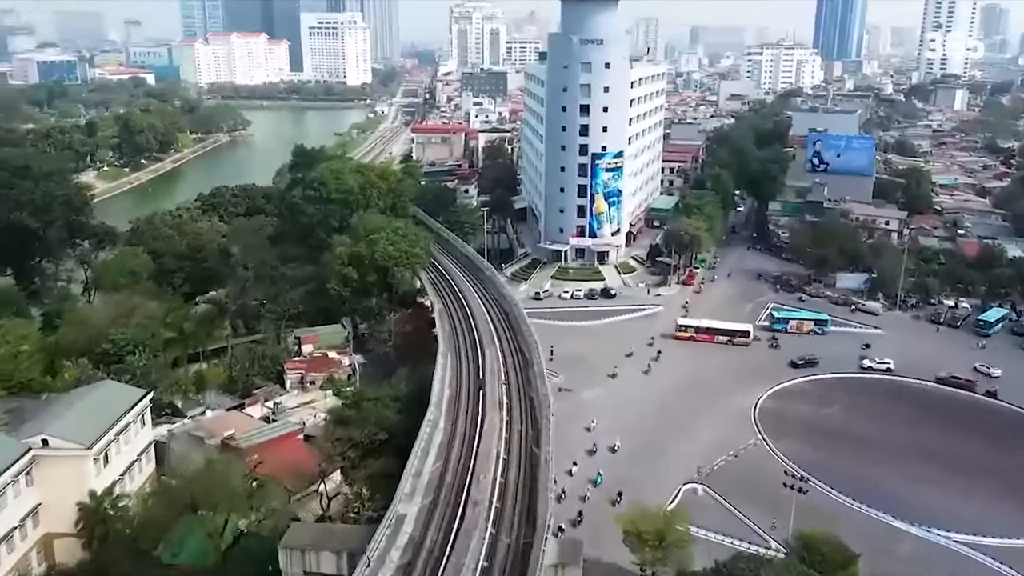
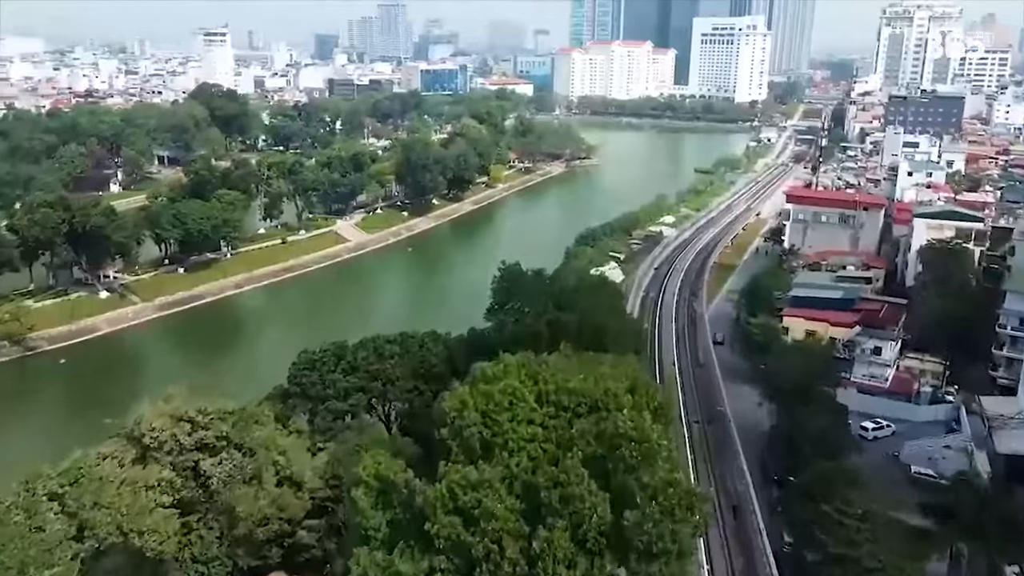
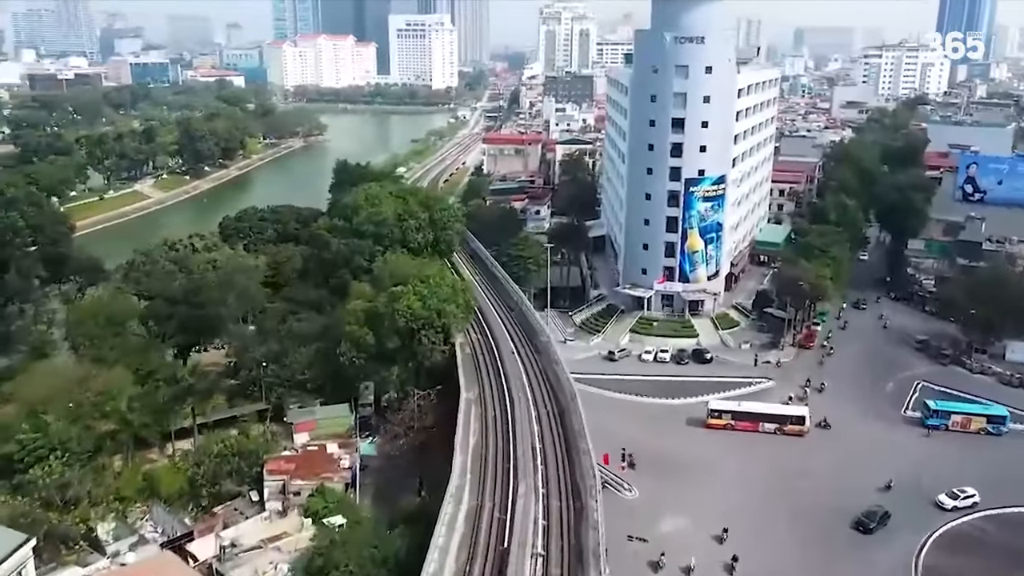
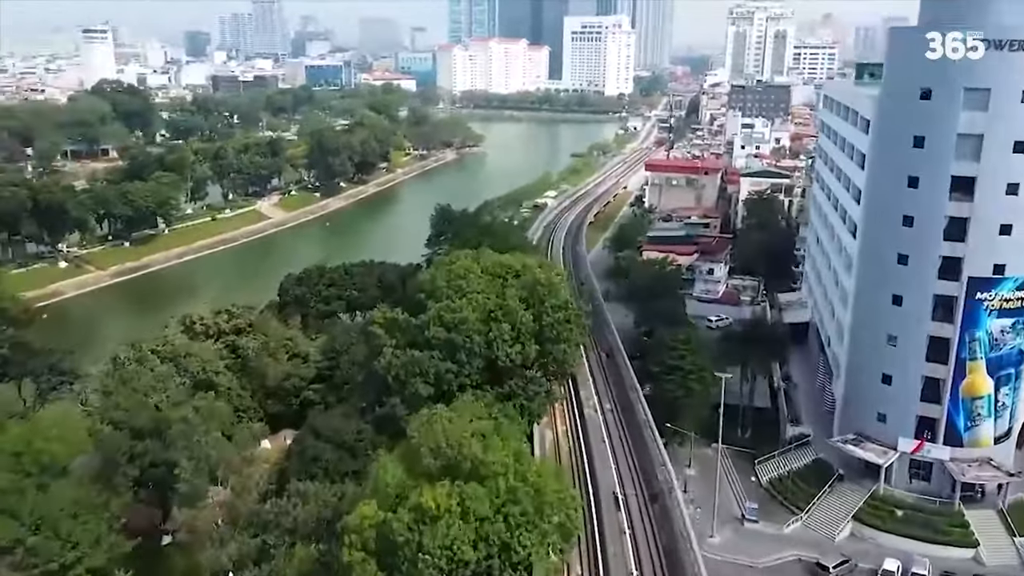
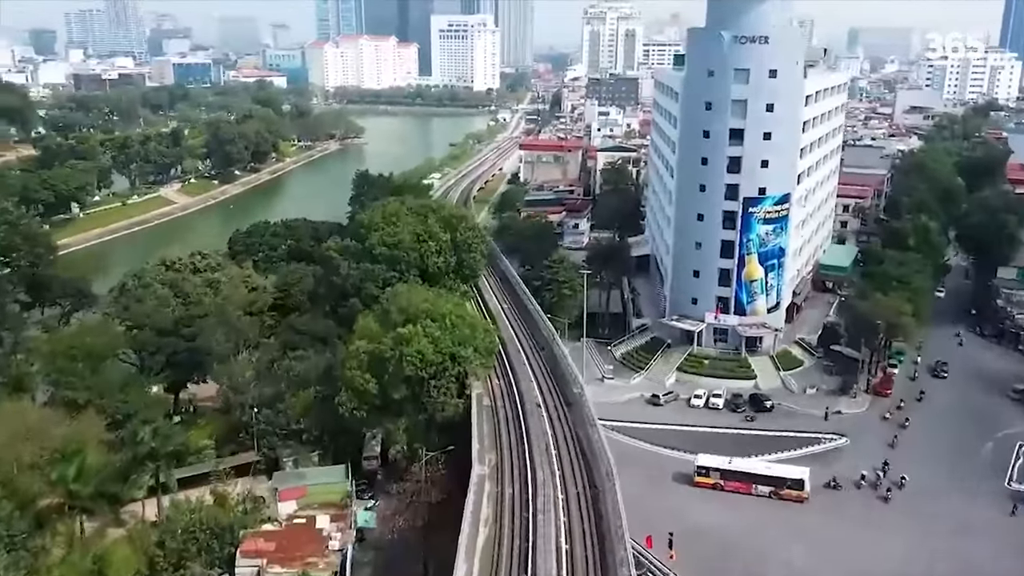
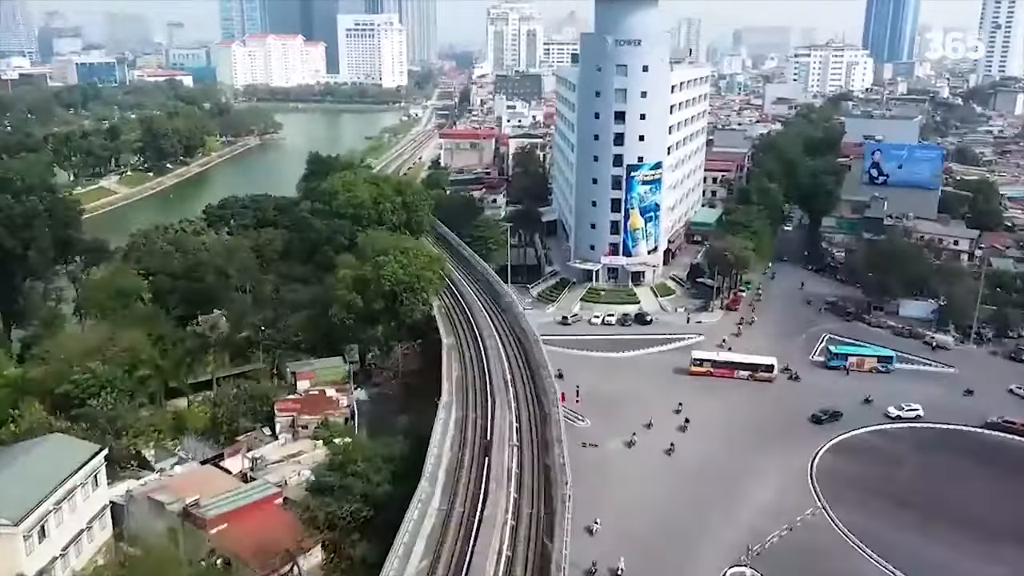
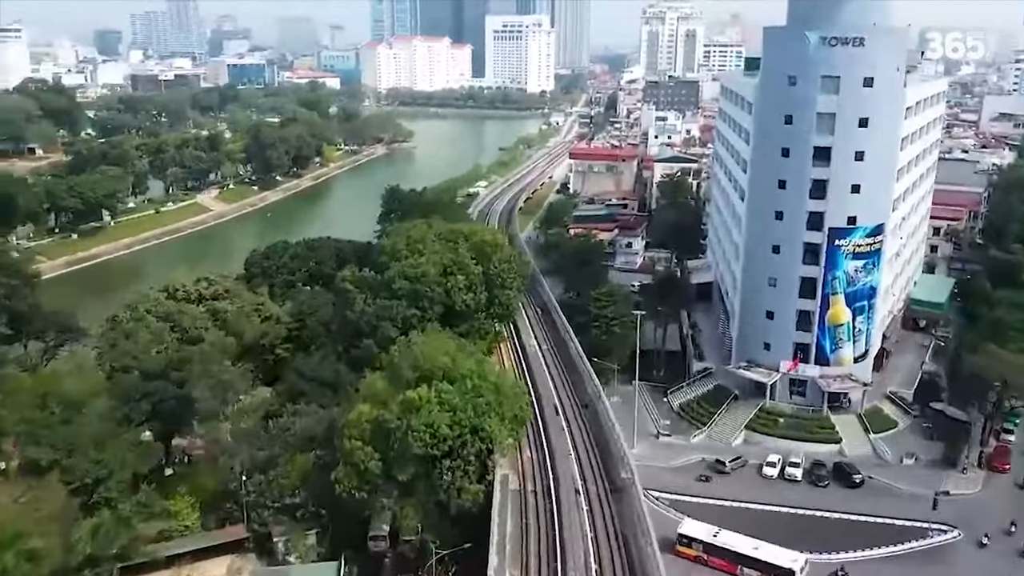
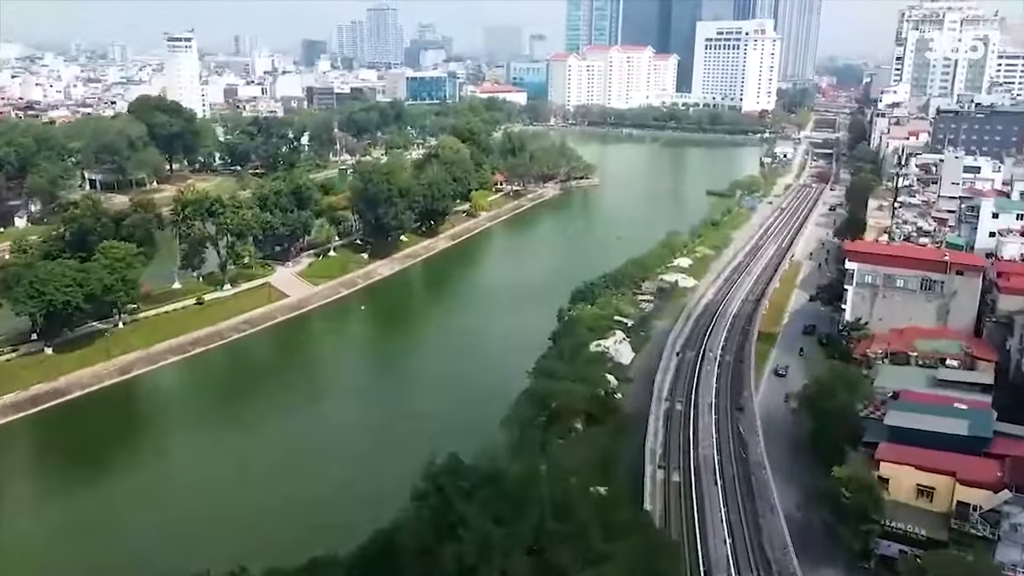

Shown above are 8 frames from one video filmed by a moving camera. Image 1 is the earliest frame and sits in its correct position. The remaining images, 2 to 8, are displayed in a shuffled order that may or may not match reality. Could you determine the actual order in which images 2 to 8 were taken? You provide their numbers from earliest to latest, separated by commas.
6, 3, 5, 7, 4, 2, 8
